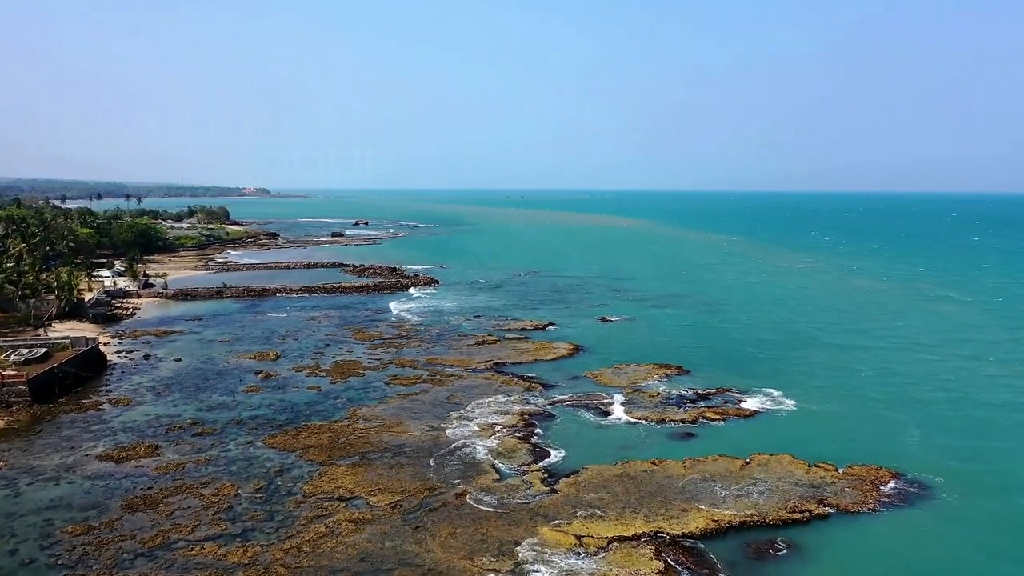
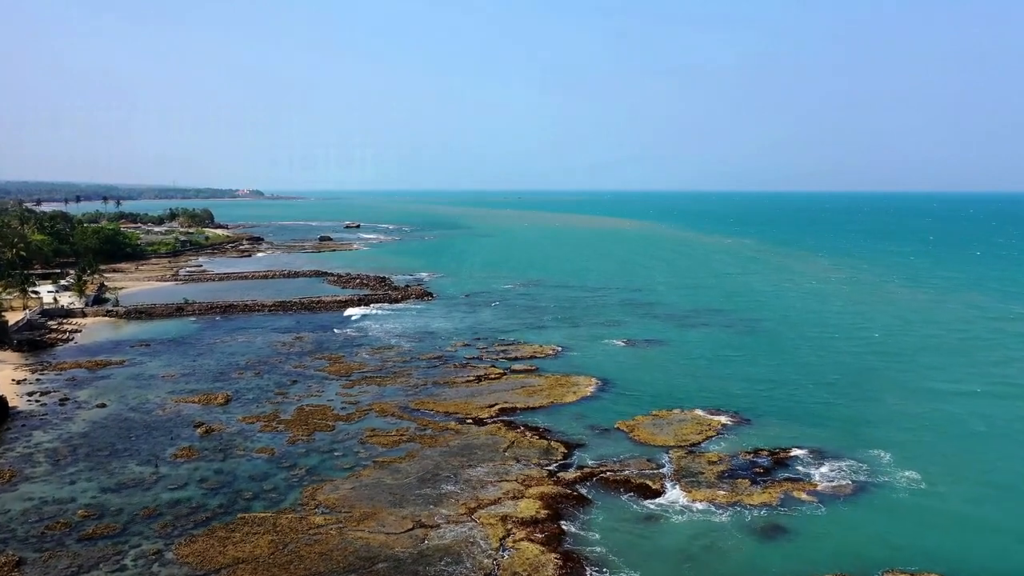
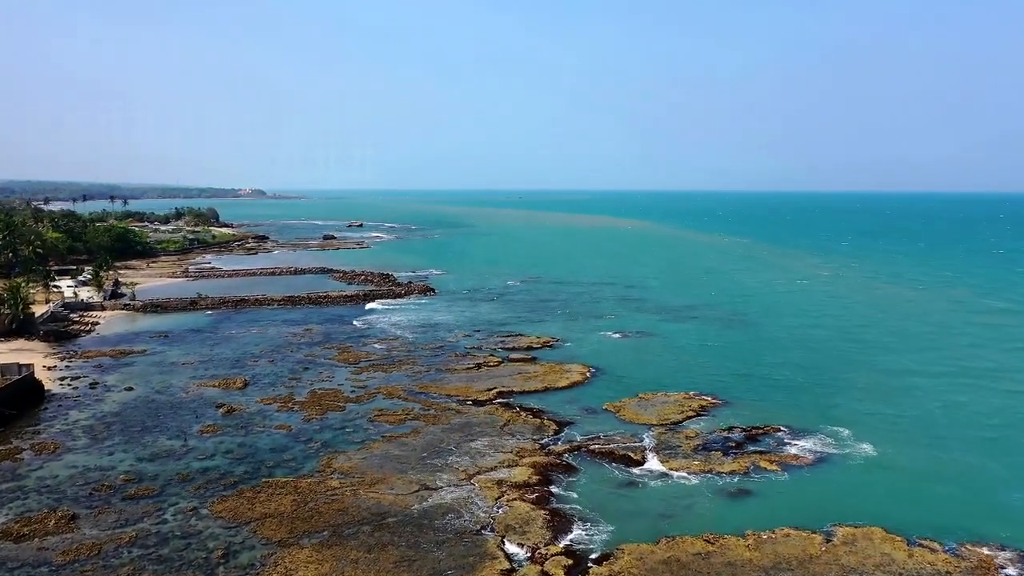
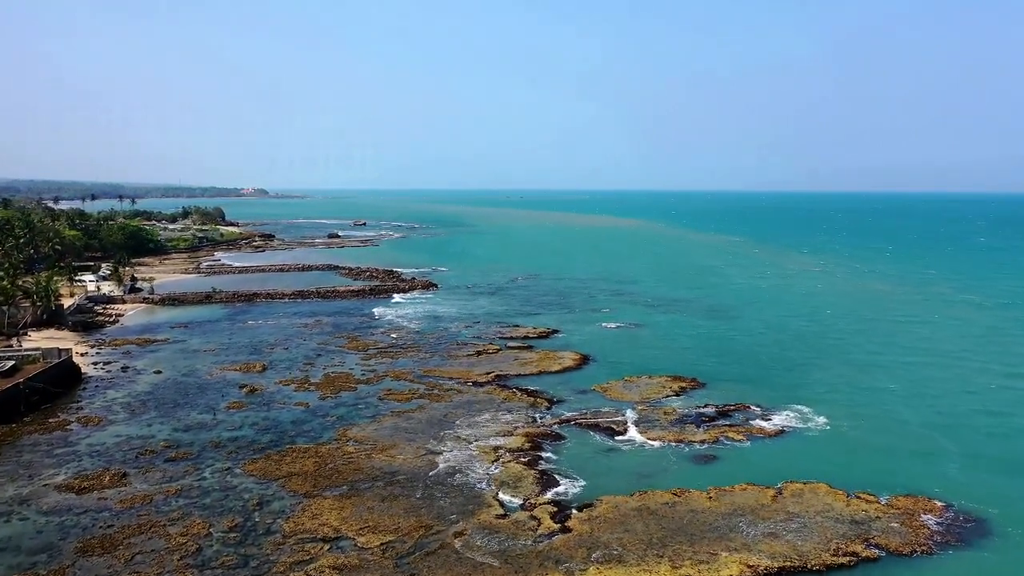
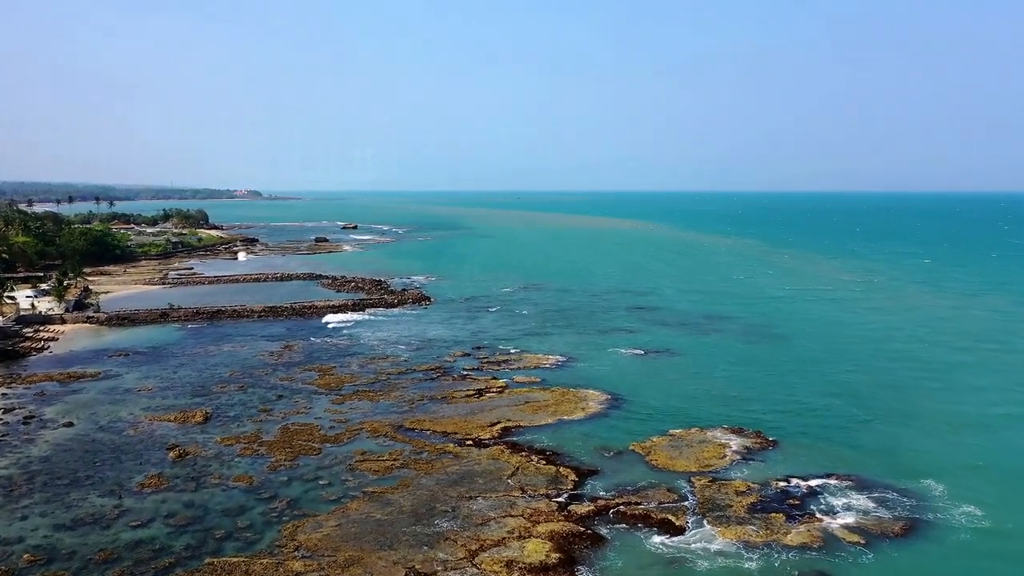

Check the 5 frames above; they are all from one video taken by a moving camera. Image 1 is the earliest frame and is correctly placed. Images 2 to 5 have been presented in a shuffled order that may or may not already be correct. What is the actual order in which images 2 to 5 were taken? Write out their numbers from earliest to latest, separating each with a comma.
4, 3, 2, 5
